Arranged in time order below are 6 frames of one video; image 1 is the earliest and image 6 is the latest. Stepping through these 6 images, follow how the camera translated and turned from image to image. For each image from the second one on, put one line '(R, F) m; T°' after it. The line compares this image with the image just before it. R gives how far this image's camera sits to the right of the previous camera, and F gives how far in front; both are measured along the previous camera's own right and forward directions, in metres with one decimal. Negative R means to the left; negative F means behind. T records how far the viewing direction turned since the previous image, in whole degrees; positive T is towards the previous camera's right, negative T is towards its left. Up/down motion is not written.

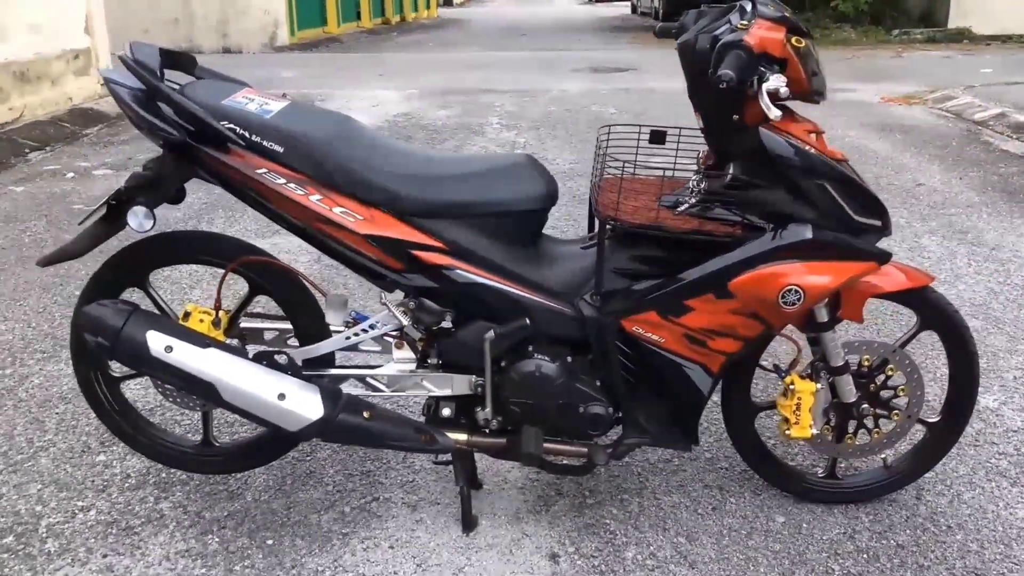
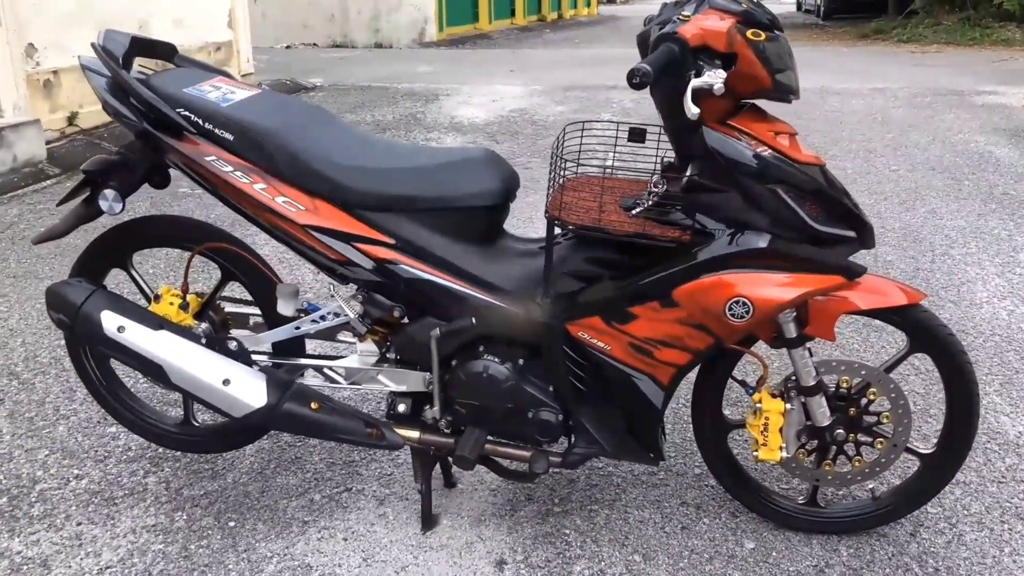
(+0.5, +0.1) m; -8°
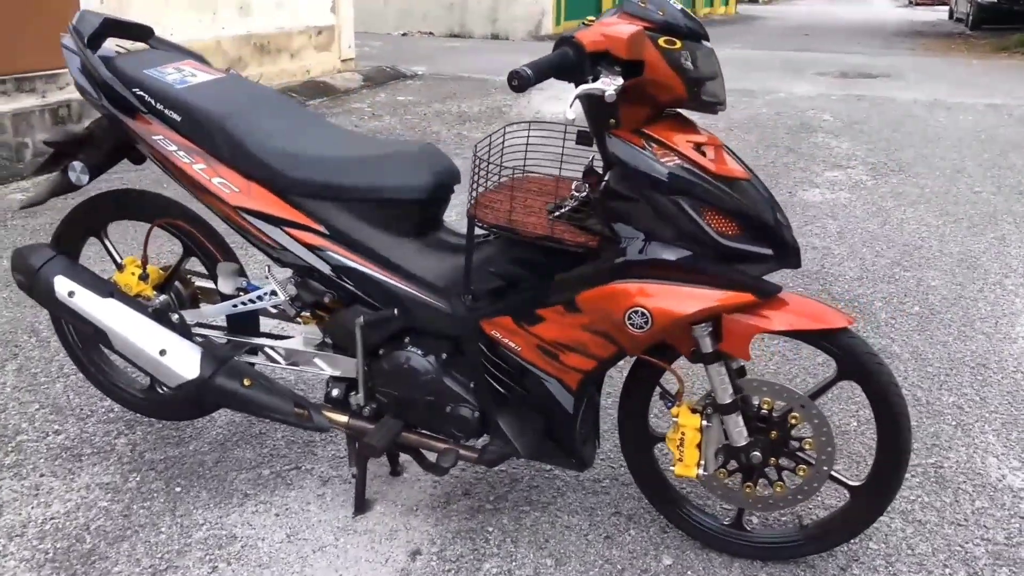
(+0.4, 0.0) m; -6°
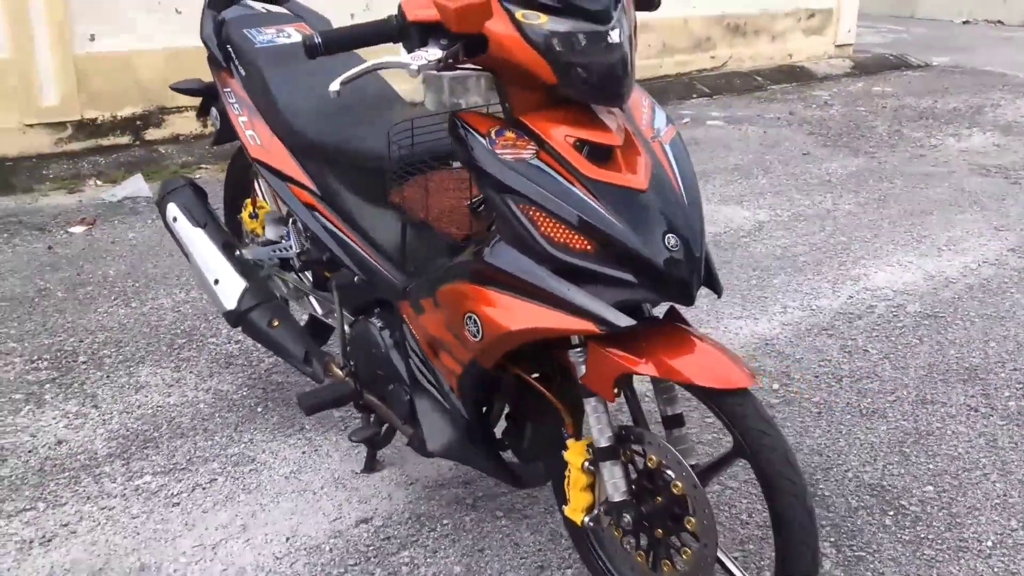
(+1.2, +0.5) m; -28°
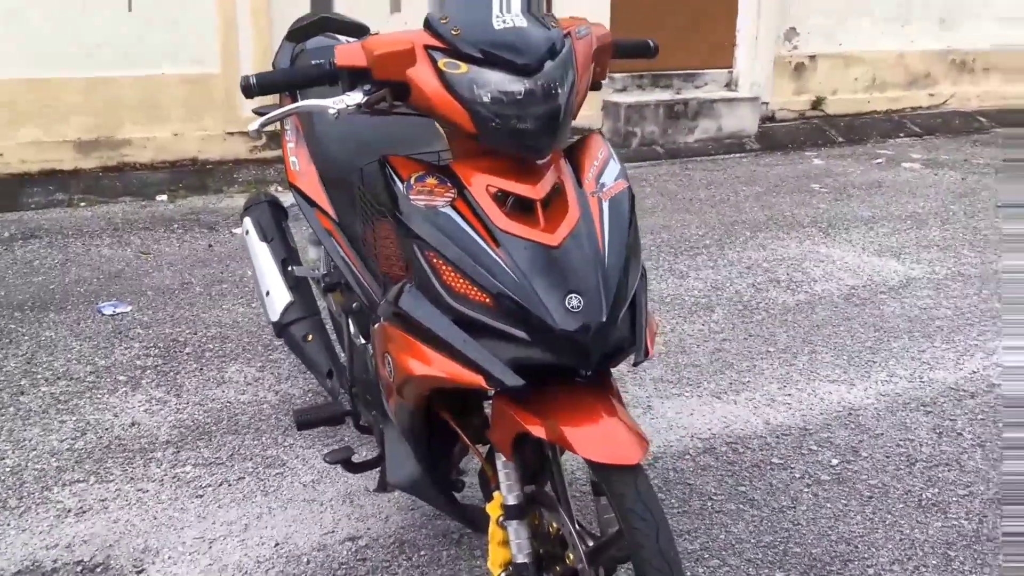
(+0.5, +0.1) m; -13°
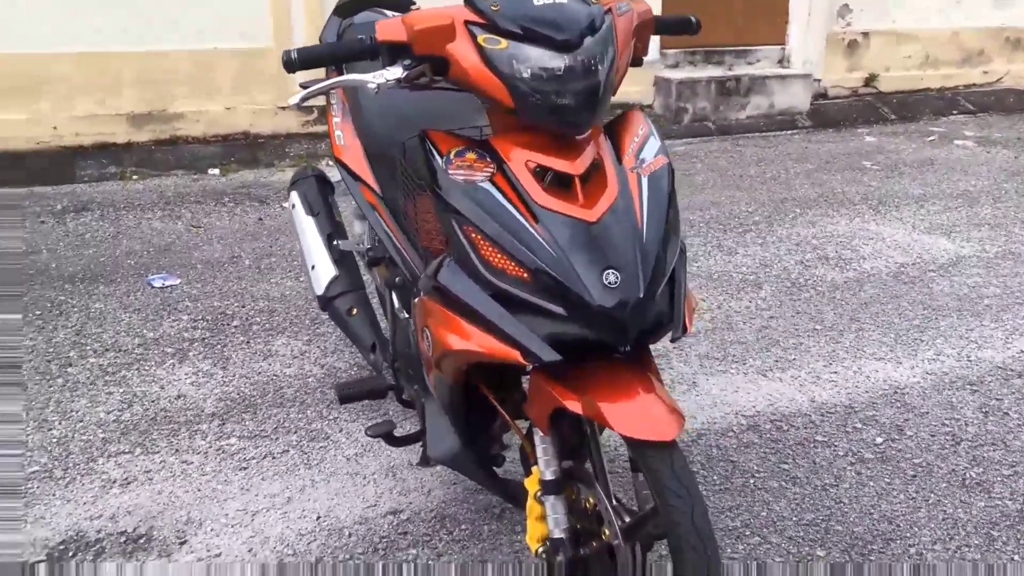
(0.0, 0.0) m; -3°
